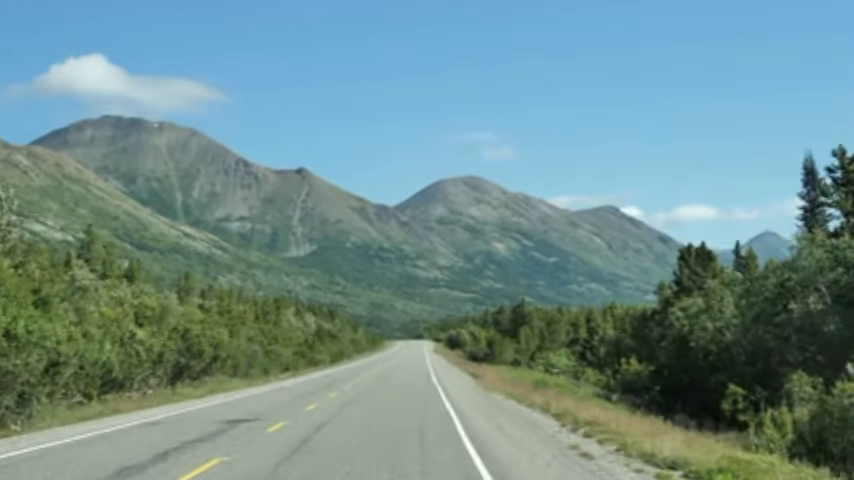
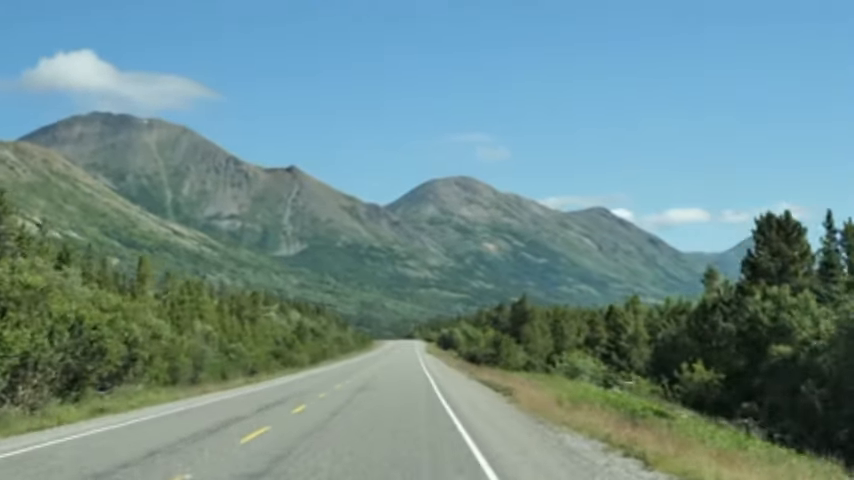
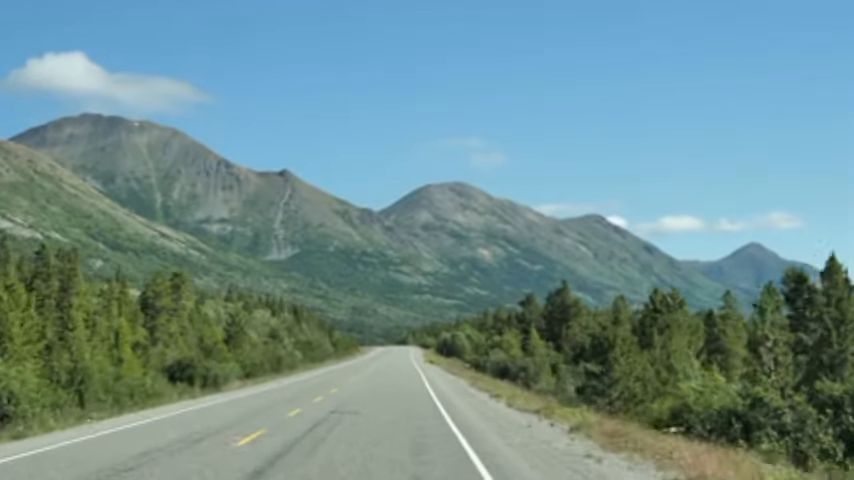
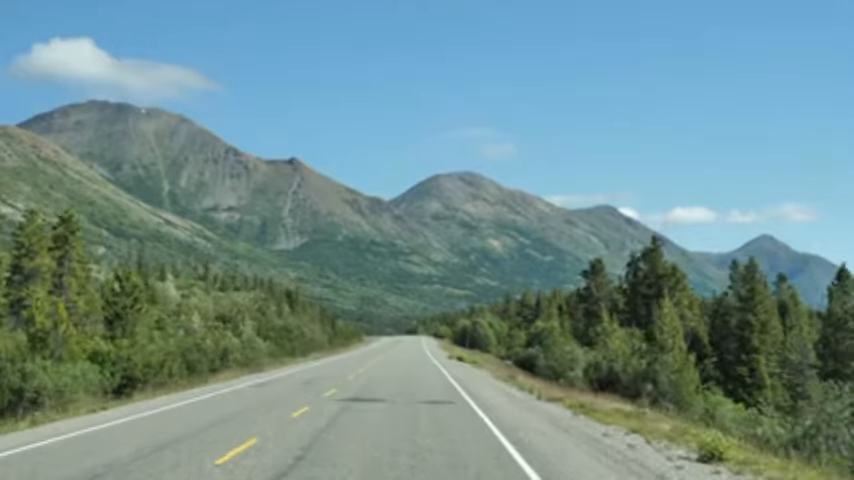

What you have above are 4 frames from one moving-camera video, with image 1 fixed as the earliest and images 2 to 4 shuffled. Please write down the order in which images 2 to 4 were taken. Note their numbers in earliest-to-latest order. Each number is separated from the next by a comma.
2, 3, 4
